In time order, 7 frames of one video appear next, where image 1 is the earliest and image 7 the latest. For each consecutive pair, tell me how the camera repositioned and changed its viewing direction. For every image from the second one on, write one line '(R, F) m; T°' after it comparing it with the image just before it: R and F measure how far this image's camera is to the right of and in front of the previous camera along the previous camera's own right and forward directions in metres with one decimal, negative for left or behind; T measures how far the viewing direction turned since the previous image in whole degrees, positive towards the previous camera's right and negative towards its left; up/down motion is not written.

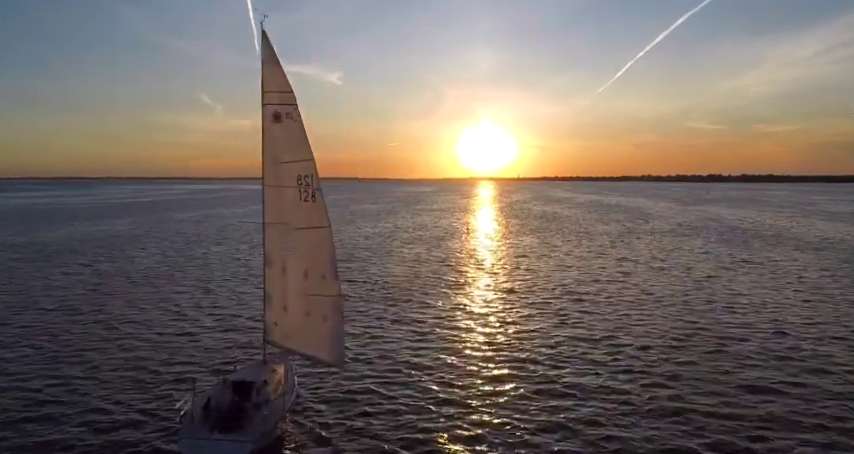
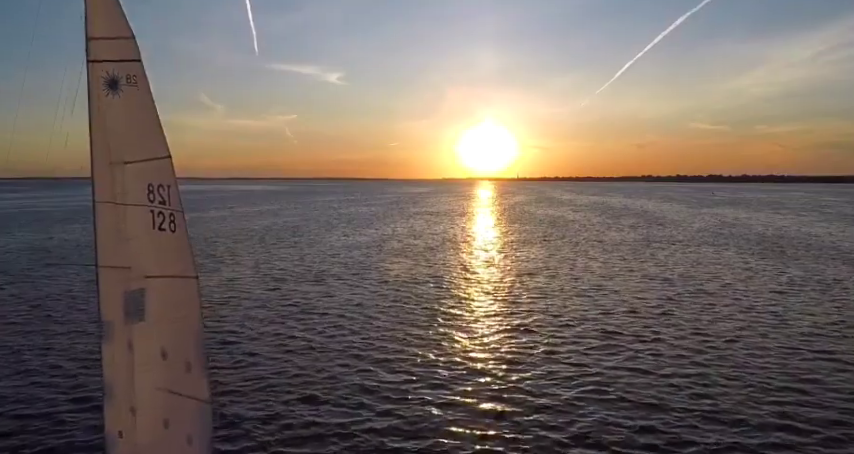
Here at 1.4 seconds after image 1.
(+0.6, +5.0) m; 0°
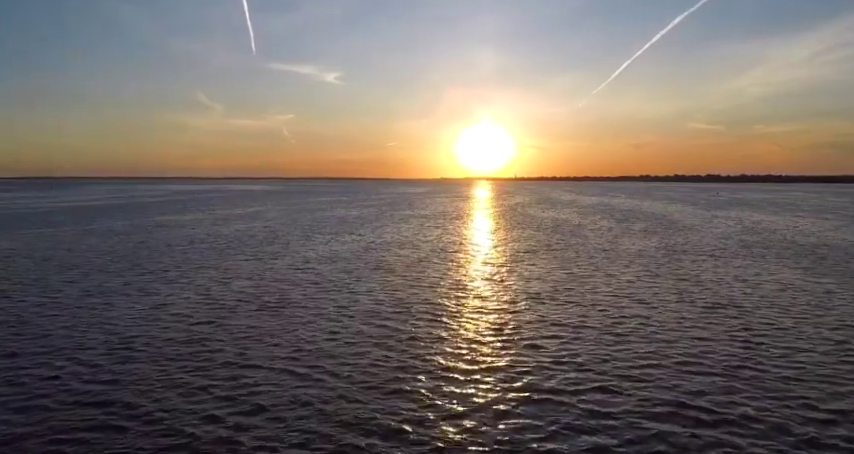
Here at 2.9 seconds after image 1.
(+0.5, +5.0) m; 0°
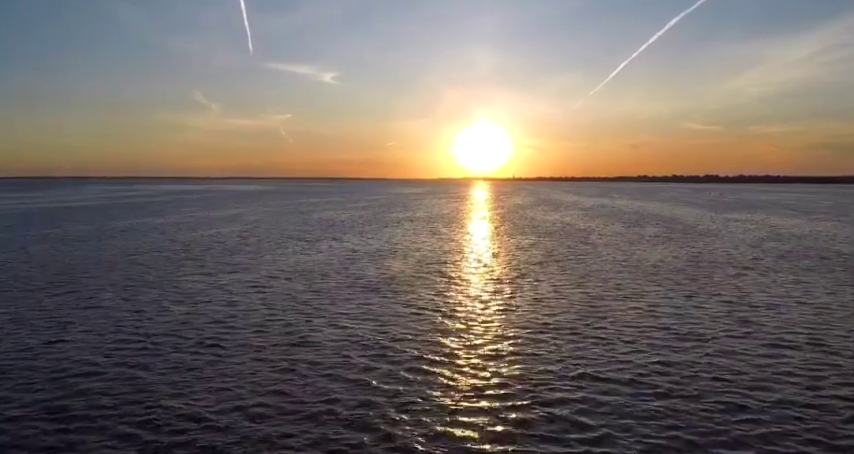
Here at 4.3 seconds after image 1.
(+0.4, +4.6) m; 0°
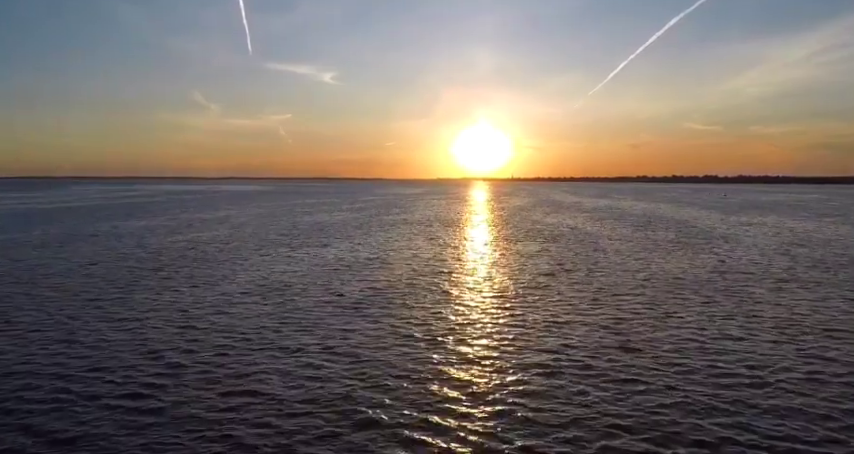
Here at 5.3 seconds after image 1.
(+0.2, +3.3) m; 0°
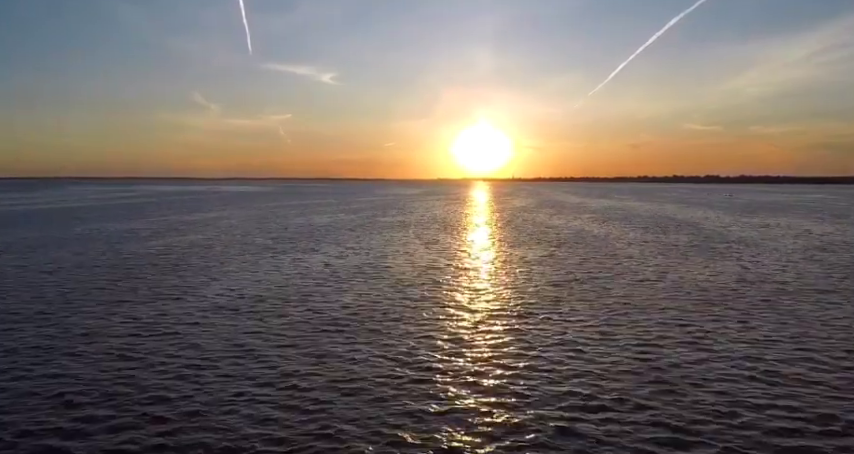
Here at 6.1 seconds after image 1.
(+0.1, +2.8) m; 0°
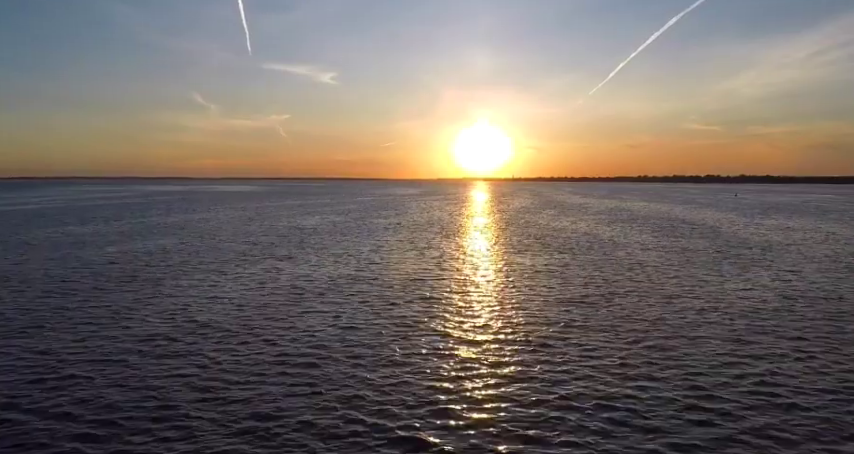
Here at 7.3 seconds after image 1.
(+0.3, +3.8) m; 0°
